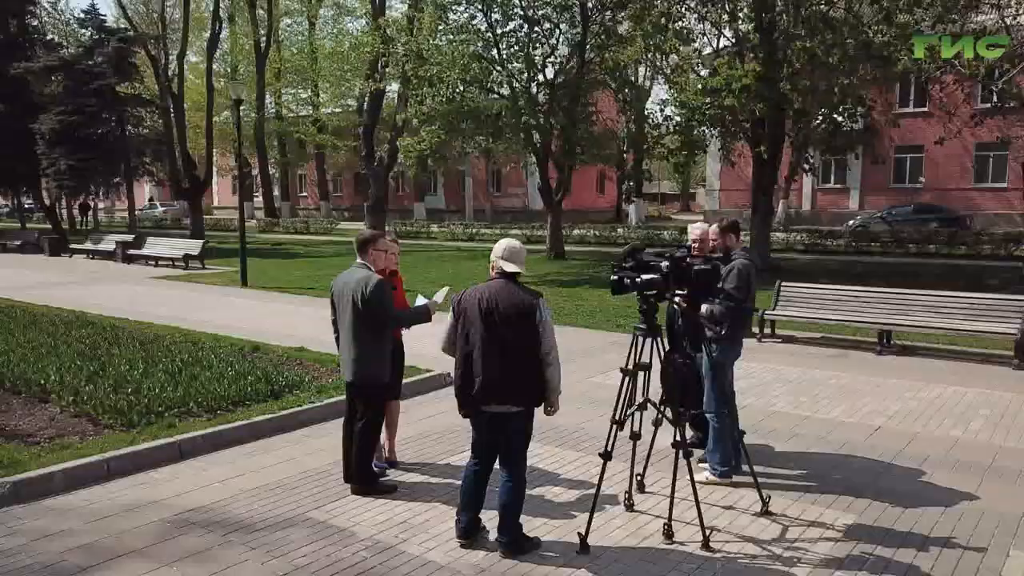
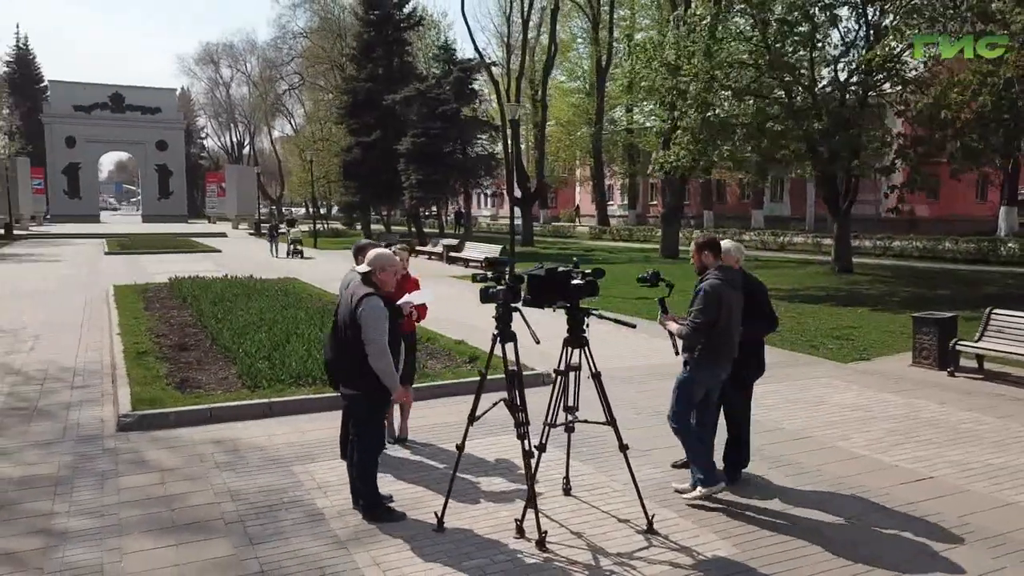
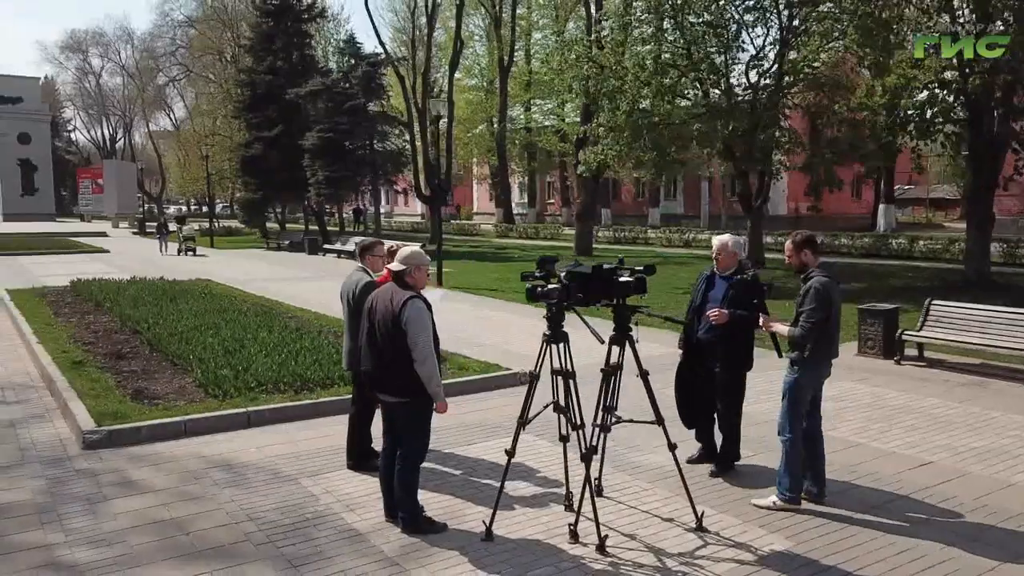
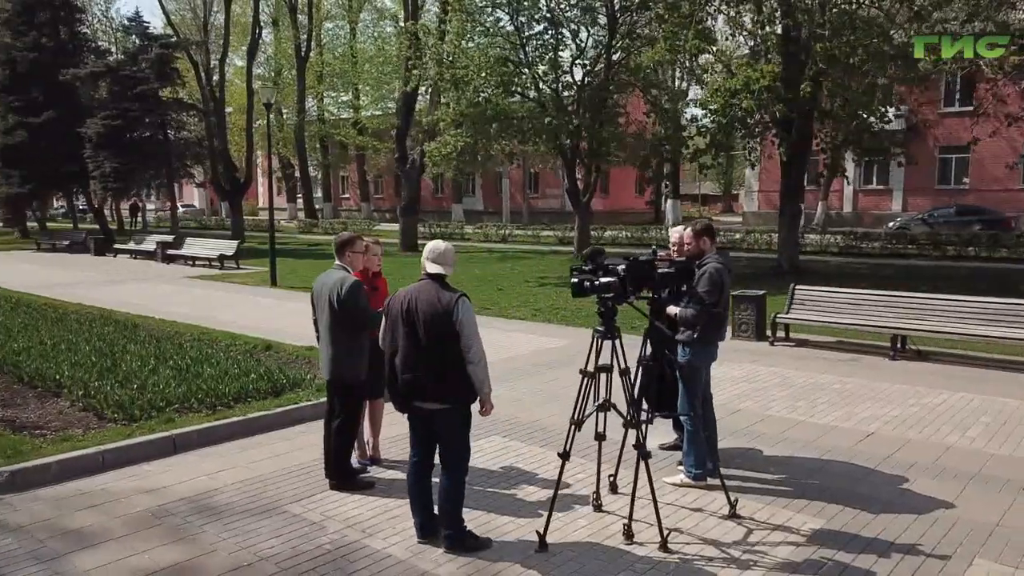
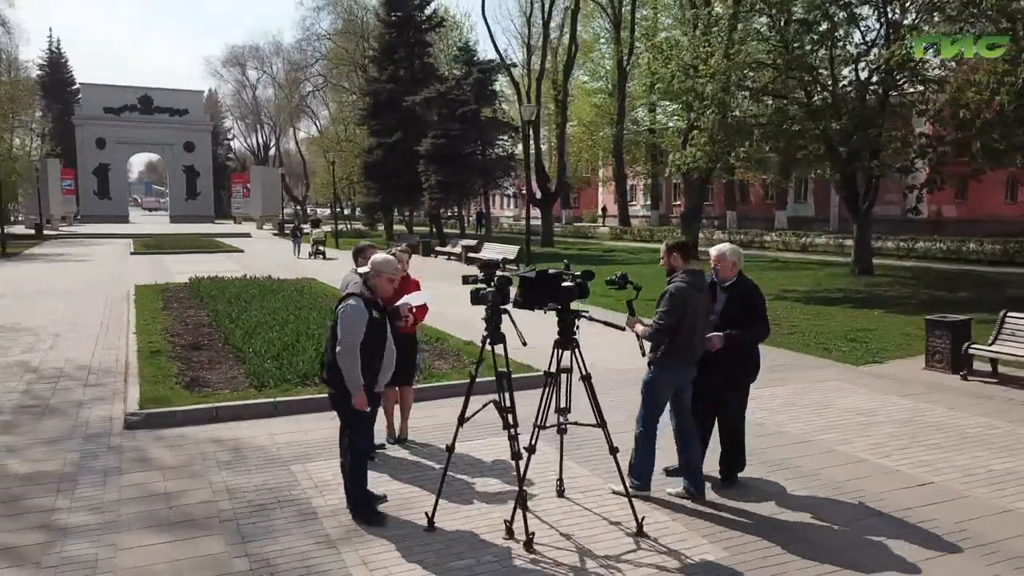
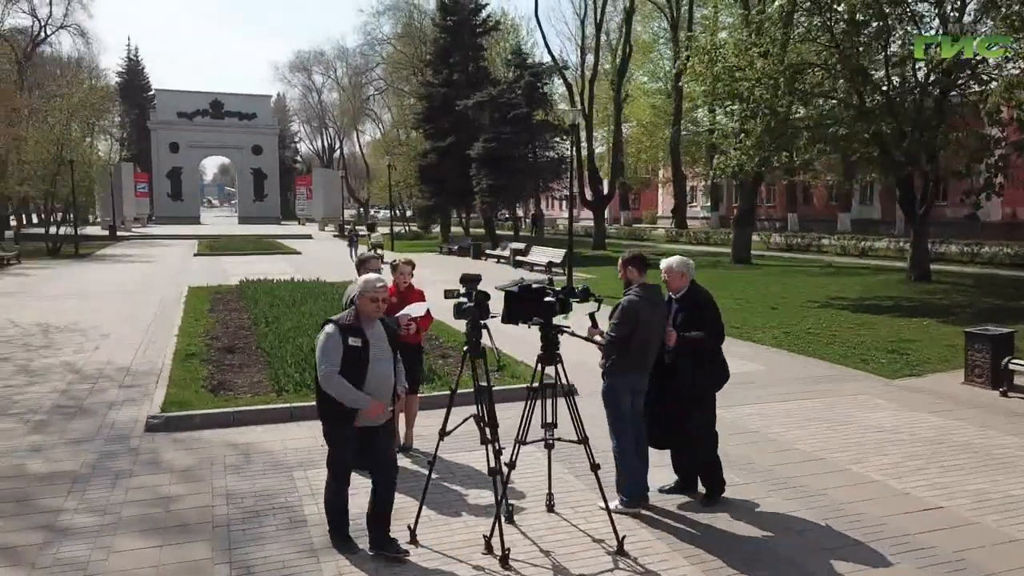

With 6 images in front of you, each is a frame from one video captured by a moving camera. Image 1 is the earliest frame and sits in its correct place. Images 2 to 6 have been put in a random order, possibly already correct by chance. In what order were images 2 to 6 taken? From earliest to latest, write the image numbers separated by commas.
4, 3, 2, 5, 6
